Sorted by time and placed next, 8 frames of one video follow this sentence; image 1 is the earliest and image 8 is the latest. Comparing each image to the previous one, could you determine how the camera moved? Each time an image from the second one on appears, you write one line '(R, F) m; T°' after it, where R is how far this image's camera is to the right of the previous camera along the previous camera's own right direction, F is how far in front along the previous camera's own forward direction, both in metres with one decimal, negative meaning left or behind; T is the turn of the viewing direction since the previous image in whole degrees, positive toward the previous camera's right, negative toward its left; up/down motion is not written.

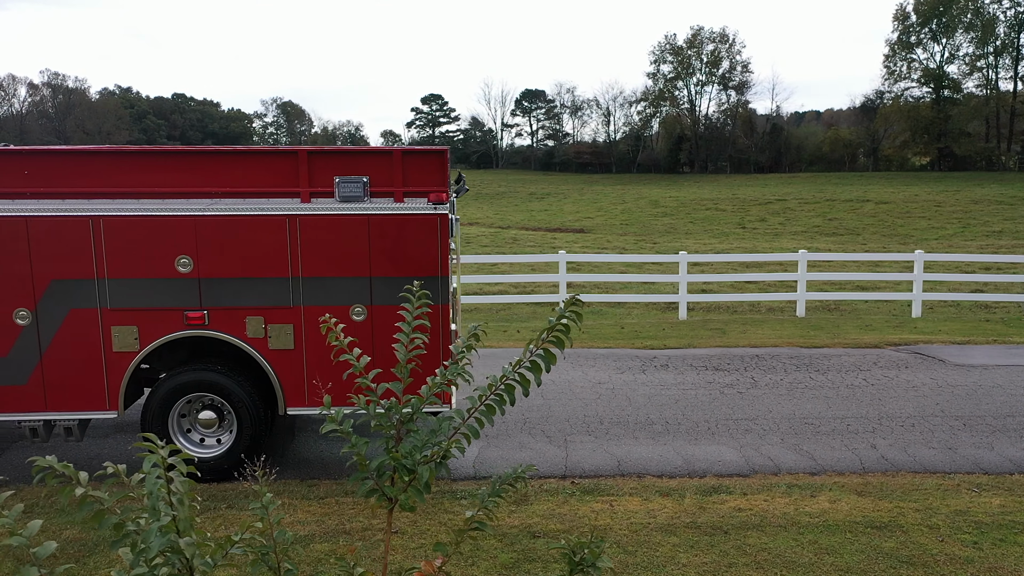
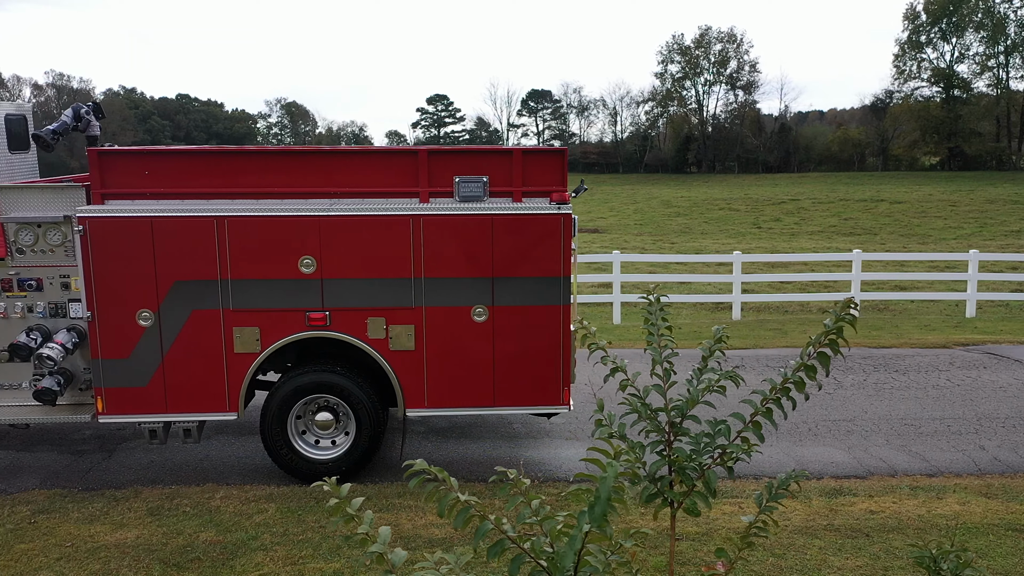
(-0.9, 0.0) m; 0°
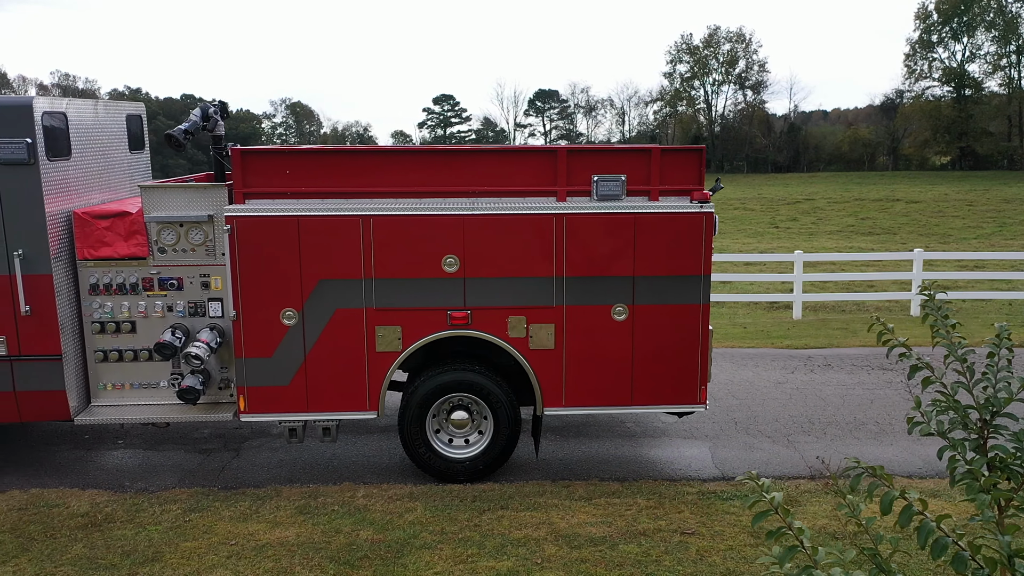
(-1.0, 0.0) m; 0°
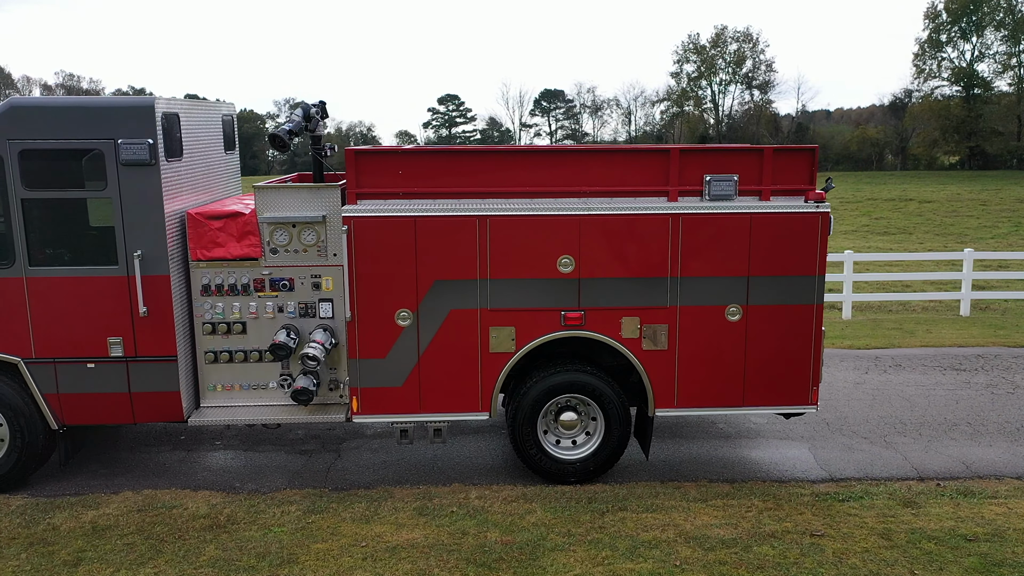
(-0.8, 0.0) m; 0°
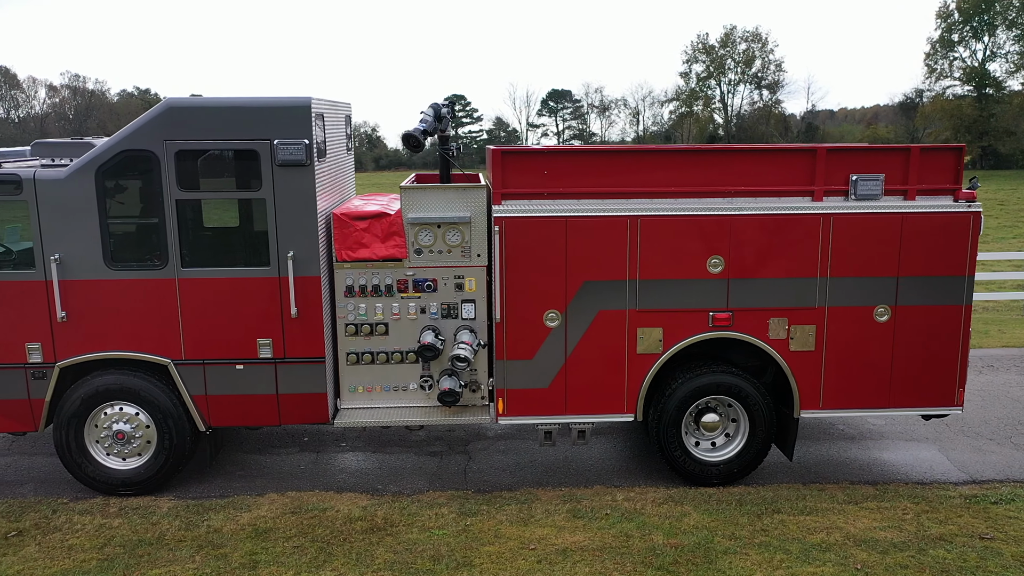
(-1.1, 0.0) m; 0°
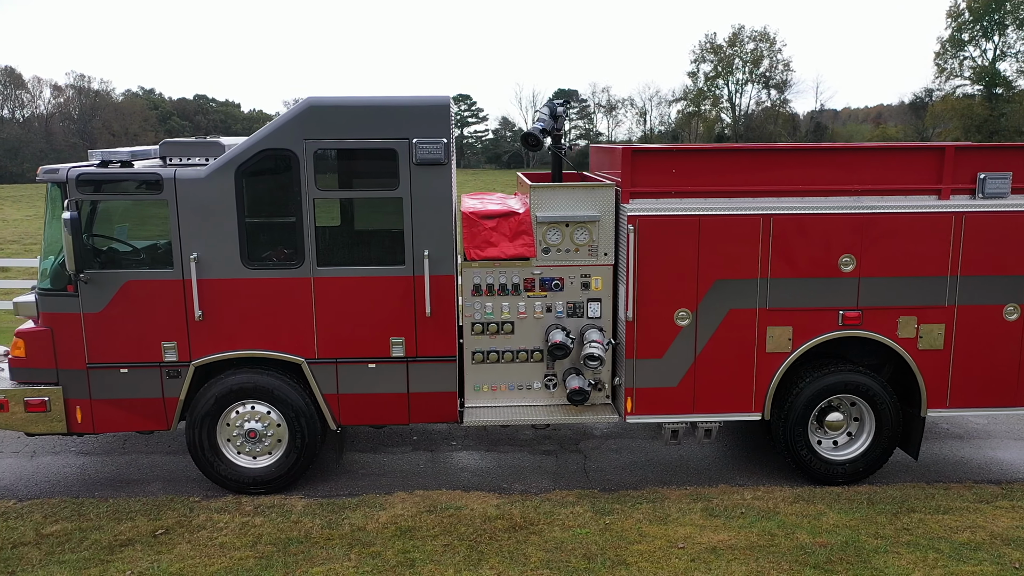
(-0.9, 0.0) m; 0°
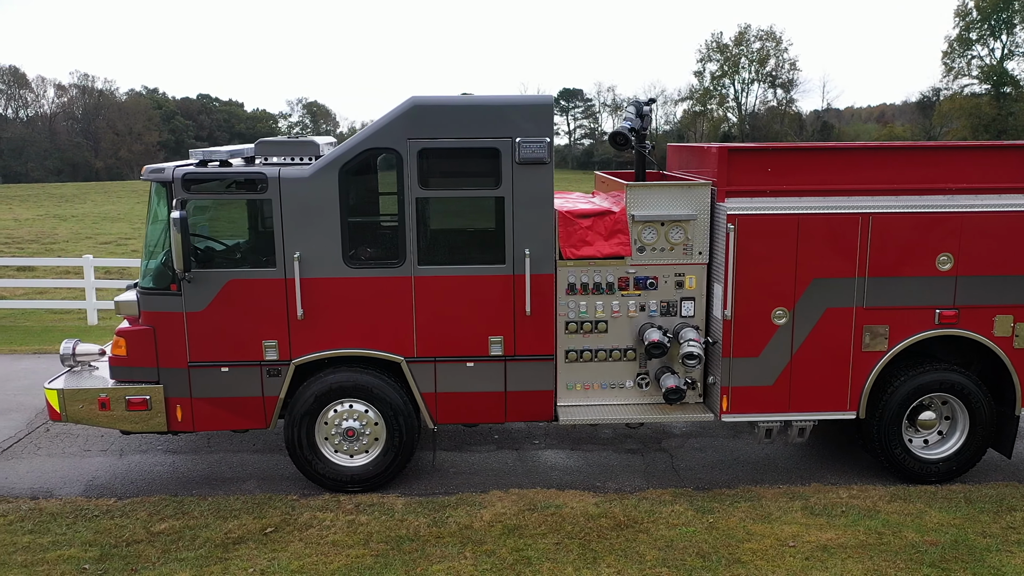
(-0.7, 0.0) m; 0°
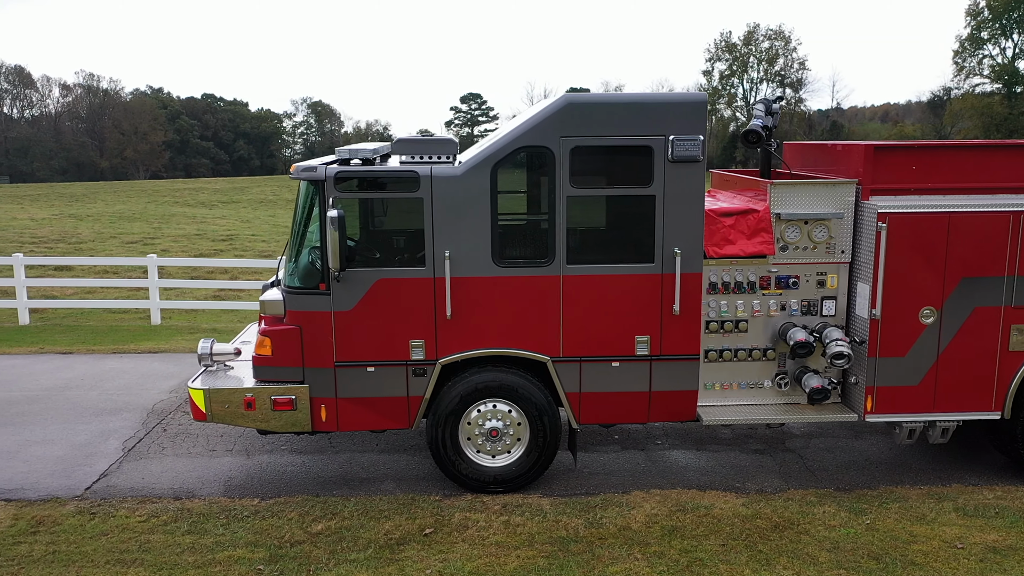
(-1.0, 0.0) m; 0°
